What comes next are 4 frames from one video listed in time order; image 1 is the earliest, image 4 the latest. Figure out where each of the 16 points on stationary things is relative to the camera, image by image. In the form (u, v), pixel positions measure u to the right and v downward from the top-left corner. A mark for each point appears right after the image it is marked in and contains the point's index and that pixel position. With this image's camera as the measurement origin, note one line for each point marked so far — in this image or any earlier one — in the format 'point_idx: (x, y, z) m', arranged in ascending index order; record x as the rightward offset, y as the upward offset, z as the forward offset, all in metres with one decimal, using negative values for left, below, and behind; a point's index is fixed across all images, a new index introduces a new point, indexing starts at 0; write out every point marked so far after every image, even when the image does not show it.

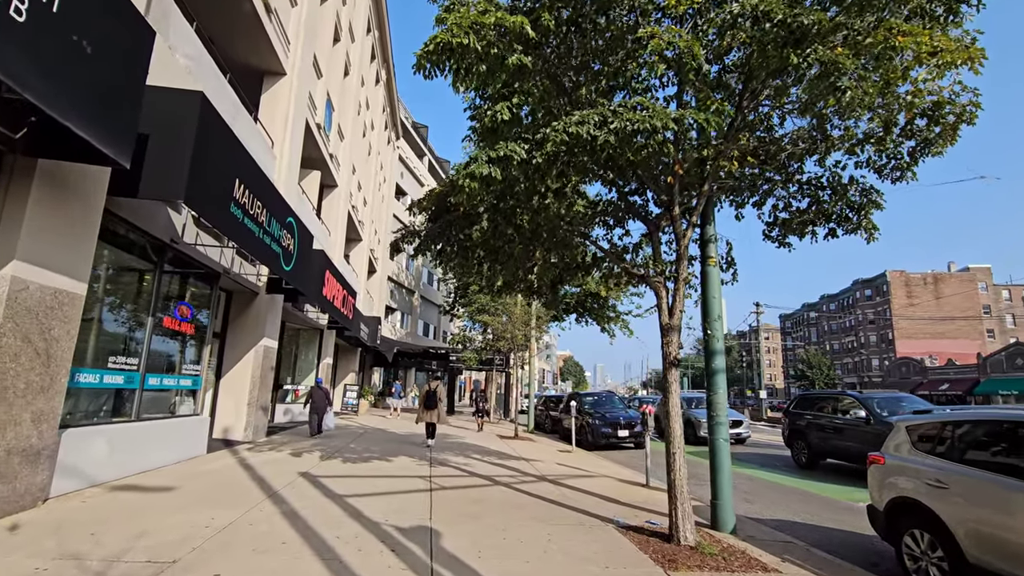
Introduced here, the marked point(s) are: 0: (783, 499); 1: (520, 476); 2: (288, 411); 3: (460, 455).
0: (+4.6, -3.6, +8.6) m
1: (+0.2, -3.4, +9.1) m
2: (-7.6, -4.2, +17.2) m
3: (-1.2, -3.8, +11.4) m
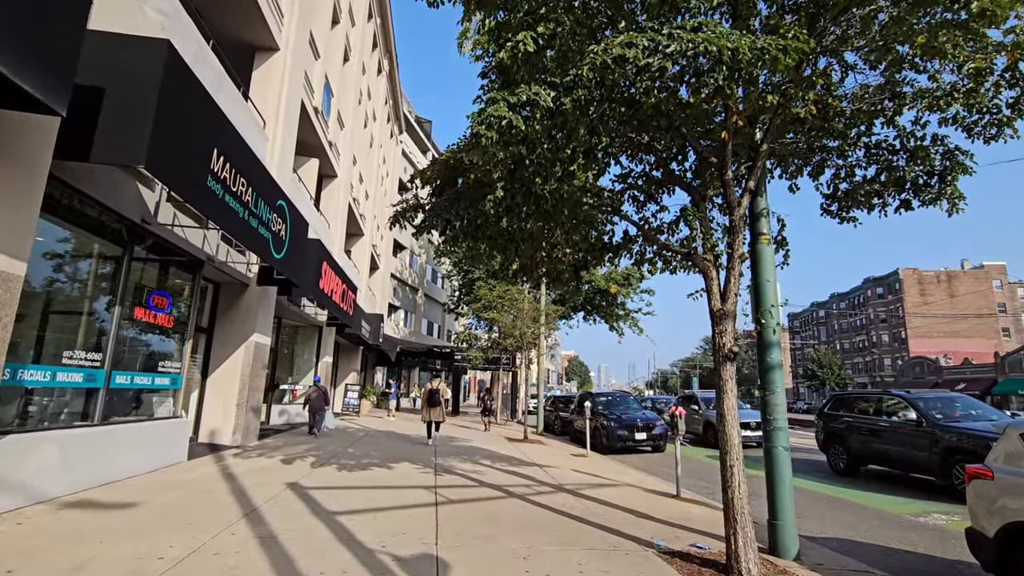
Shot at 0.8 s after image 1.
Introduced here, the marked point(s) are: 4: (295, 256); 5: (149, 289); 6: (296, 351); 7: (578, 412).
0: (+4.8, -3.4, +7.6) m
1: (+0.4, -3.2, +8.2) m
2: (-7.3, -4.0, +16.3) m
3: (-0.9, -3.6, +10.4) m
4: (-4.5, +0.7, +10.5) m
5: (-5.6, 0.0, +7.8) m
6: (-7.2, -2.1, +17.0) m
7: (+2.4, -4.4, +18.1) m
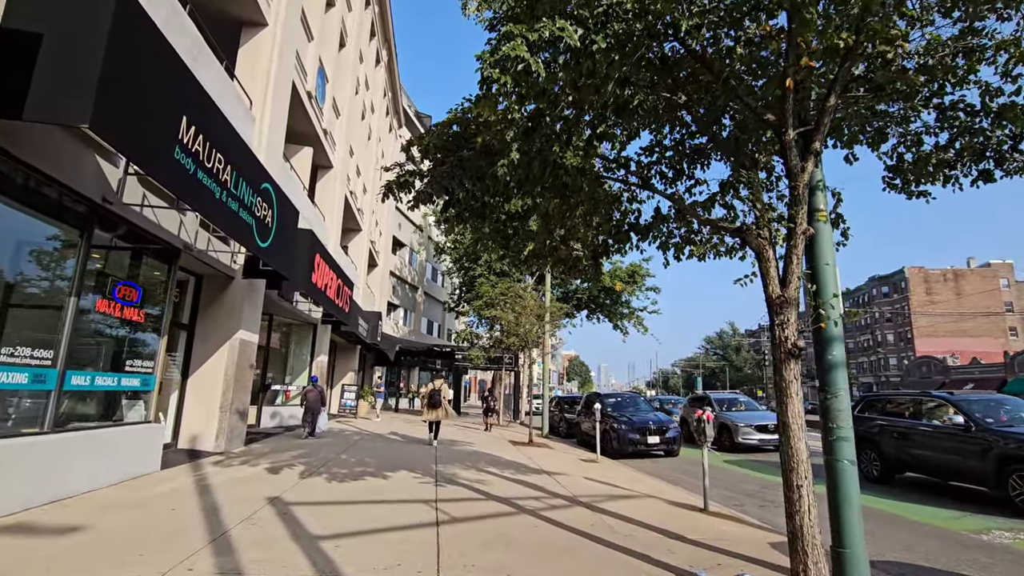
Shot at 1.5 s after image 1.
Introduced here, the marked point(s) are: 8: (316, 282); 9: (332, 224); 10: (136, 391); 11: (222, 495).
0: (+5.0, -3.3, +6.8) m
1: (+0.5, -3.0, +7.3) m
2: (-7.1, -3.9, +15.5) m
3: (-0.8, -3.4, +9.6) m
4: (-4.4, +0.8, +9.7) m
5: (-5.5, +0.1, +7.0) m
6: (-7.1, -2.0, +16.2) m
7: (+2.5, -4.3, +17.2) m
8: (-4.8, +0.2, +12.5) m
9: (-6.4, +2.3, +18.1) m
10: (-5.6, -1.5, +7.5) m
11: (-3.6, -2.6, +6.4) m
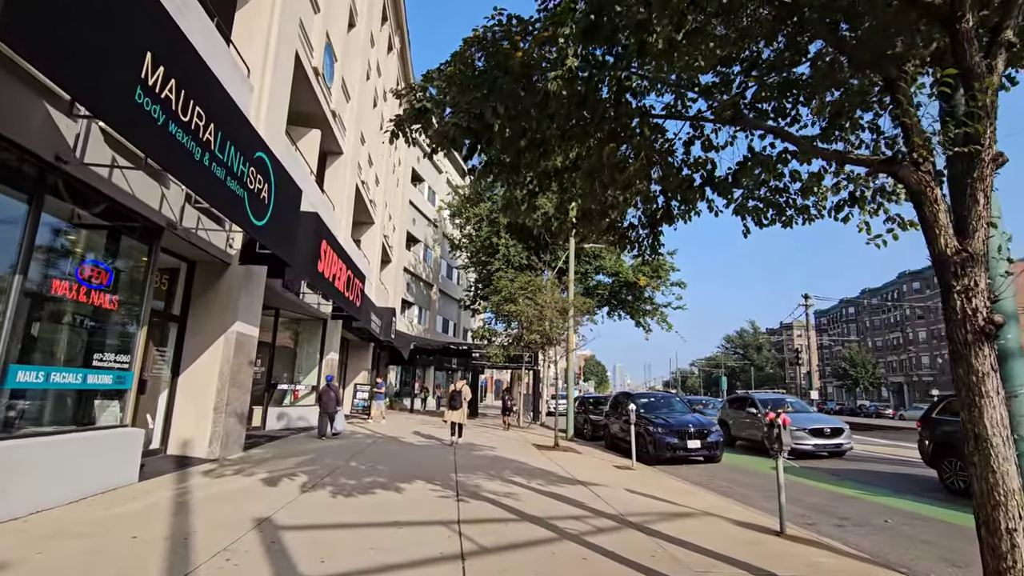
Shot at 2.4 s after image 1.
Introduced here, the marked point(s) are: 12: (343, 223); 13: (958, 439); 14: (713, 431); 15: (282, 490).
0: (+5.4, -3.0, +5.5) m
1: (+1.0, -2.8, +6.1) m
2: (-6.5, -3.6, +14.5) m
3: (-0.3, -3.2, +8.4) m
4: (-3.9, +1.0, +8.6) m
5: (-5.0, +0.4, +5.9) m
6: (-6.4, -1.8, +15.2) m
7: (+3.2, -4.0, +16.0) m
8: (-4.3, +0.4, +11.4) m
9: (-5.7, +2.5, +17.1) m
10: (-5.1, -1.3, +6.5) m
11: (-3.2, -2.4, +5.3) m
12: (-5.7, +2.2, +17.1) m
13: (+8.0, -2.7, +9.2) m
14: (+5.1, -3.6, +12.8) m
15: (-3.1, -2.7, +6.7) m
